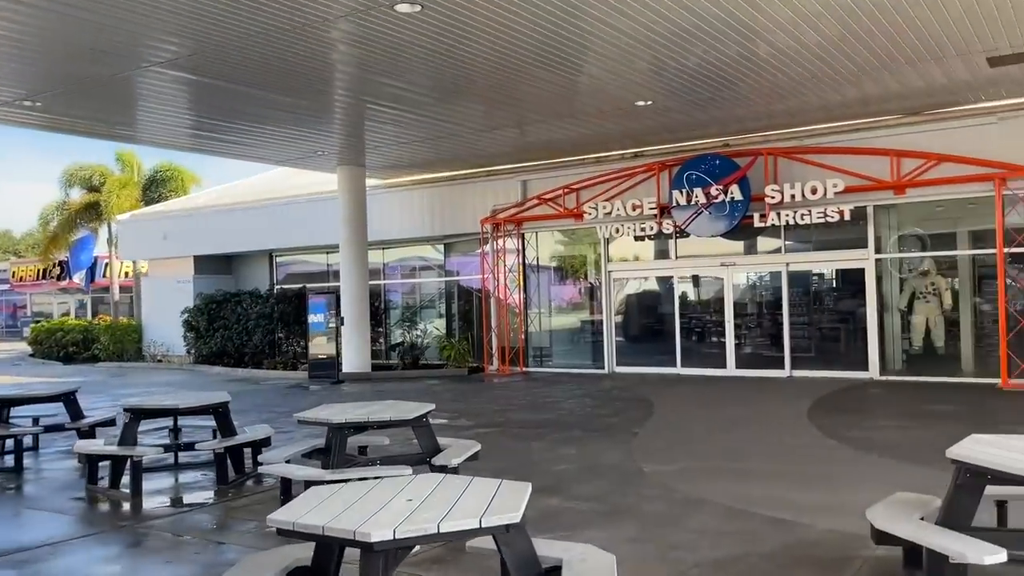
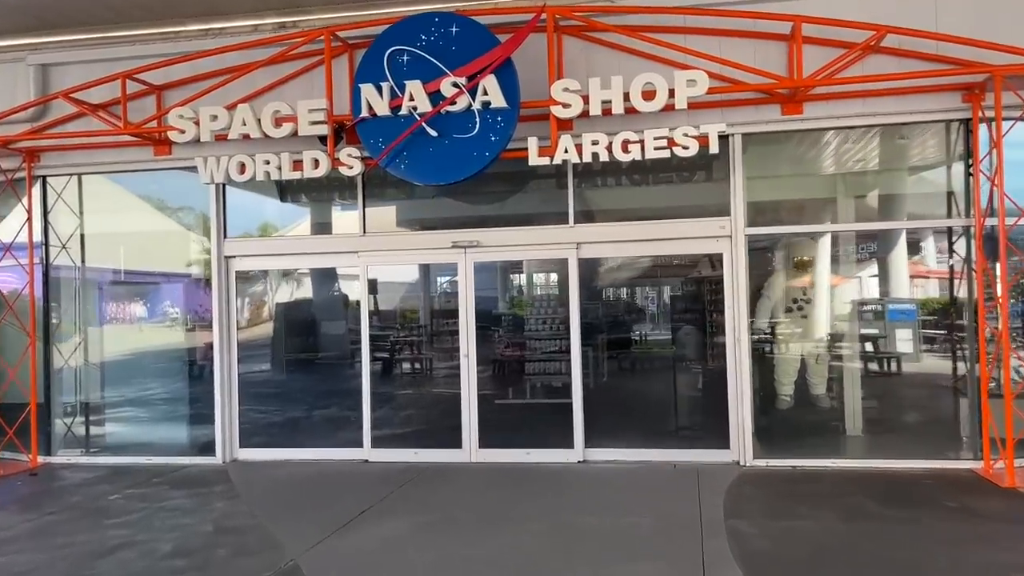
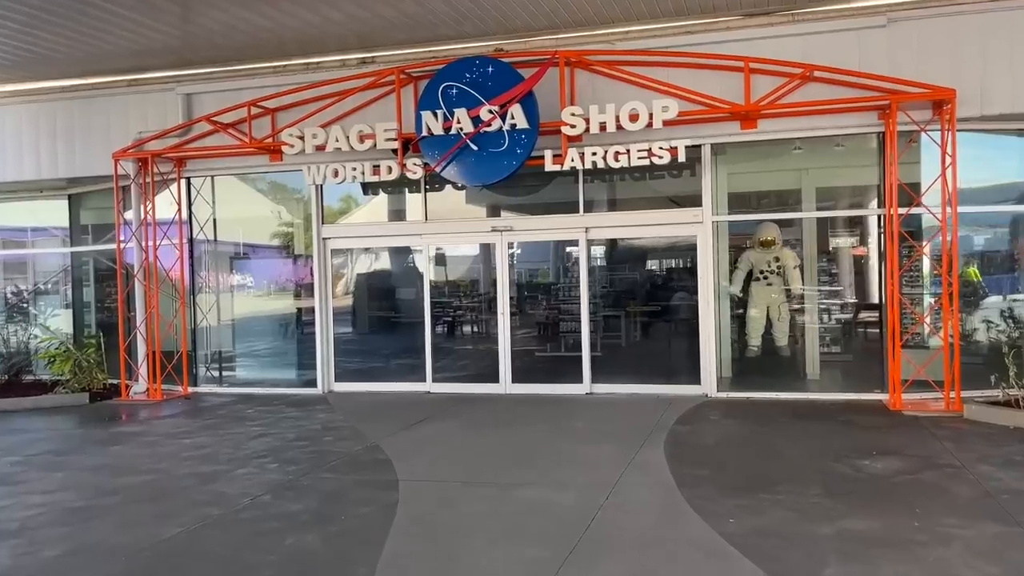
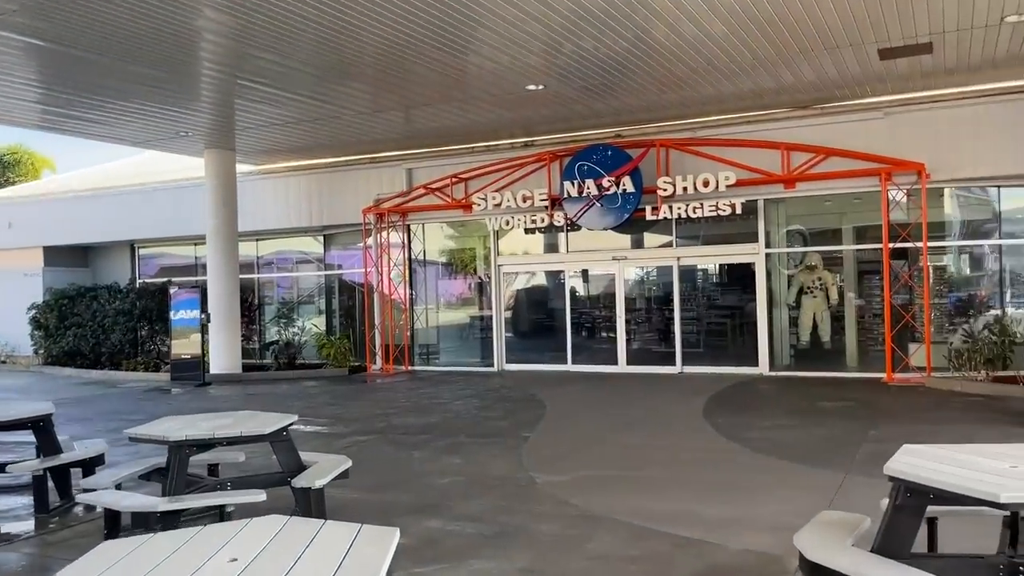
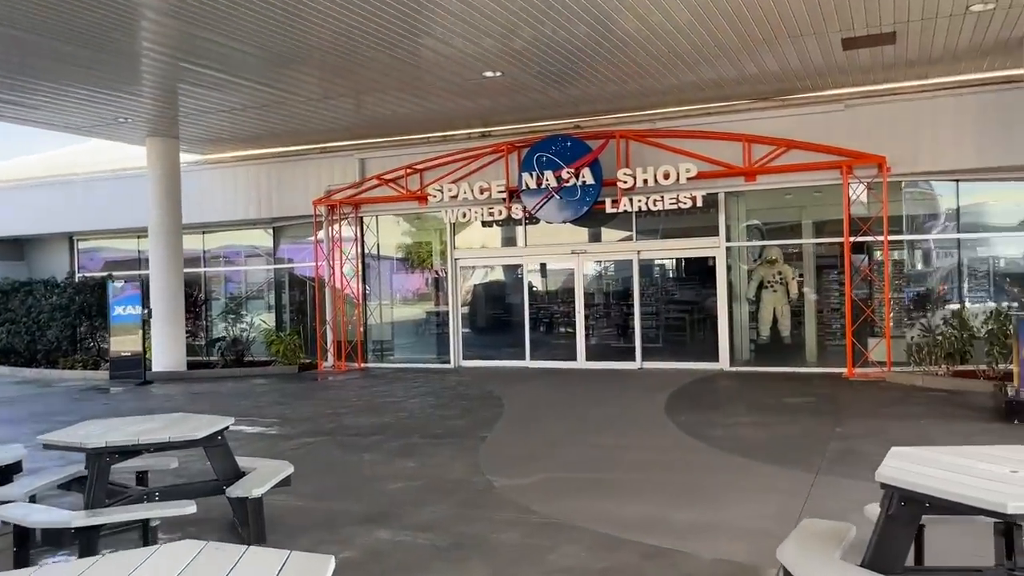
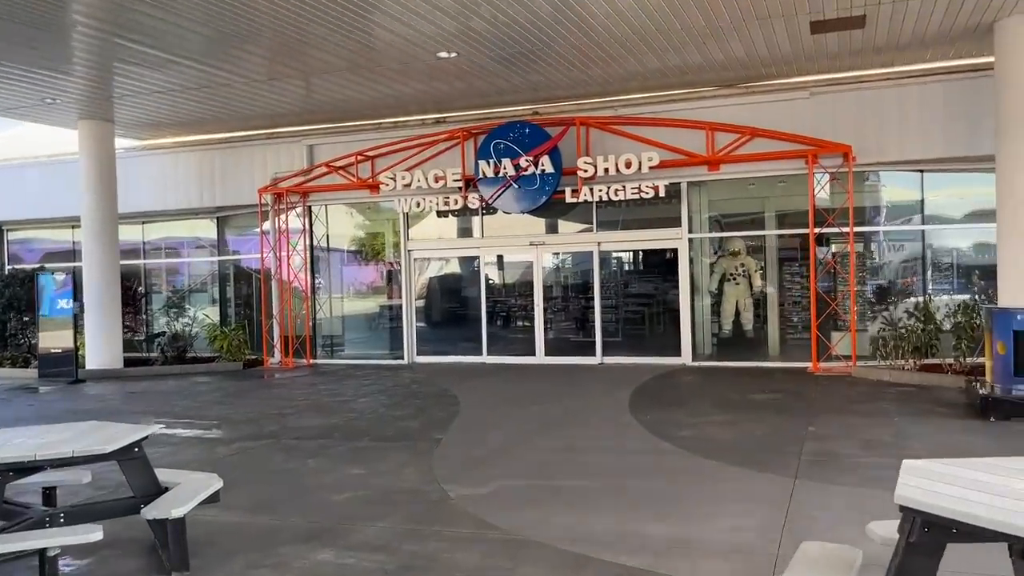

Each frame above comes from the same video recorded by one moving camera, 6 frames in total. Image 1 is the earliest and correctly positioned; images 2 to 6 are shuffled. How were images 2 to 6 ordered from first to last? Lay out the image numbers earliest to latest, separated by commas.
4, 5, 6, 3, 2
